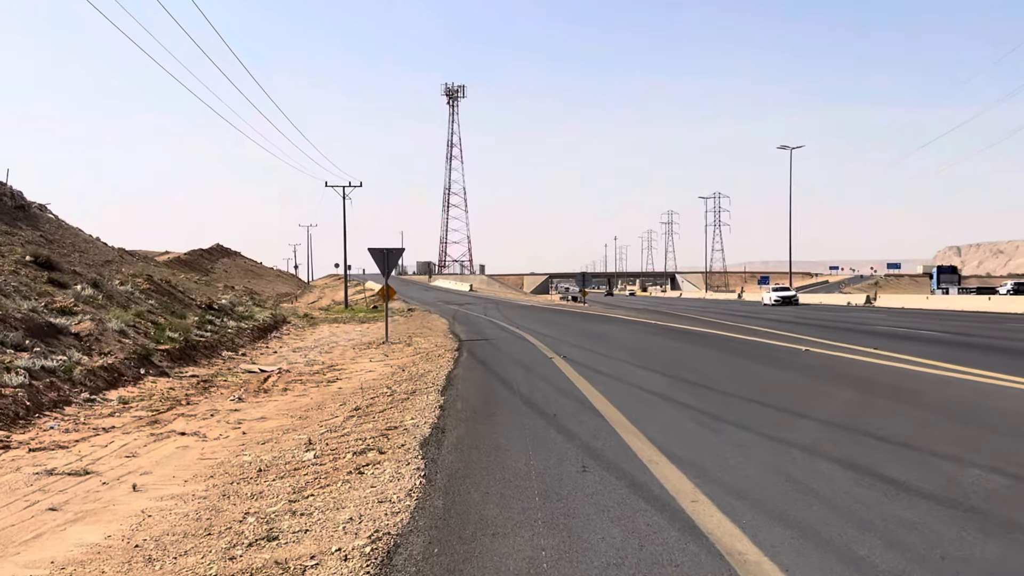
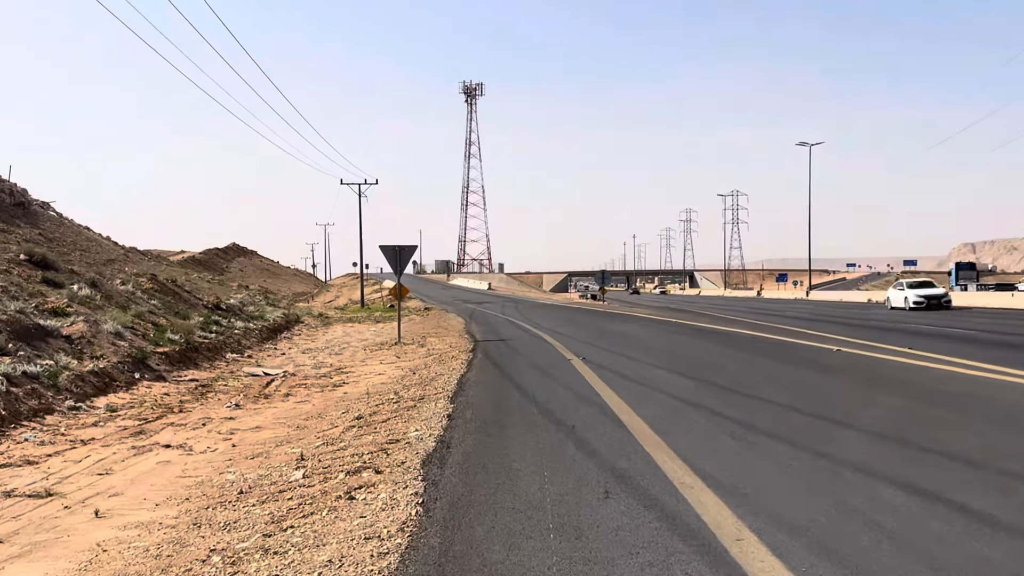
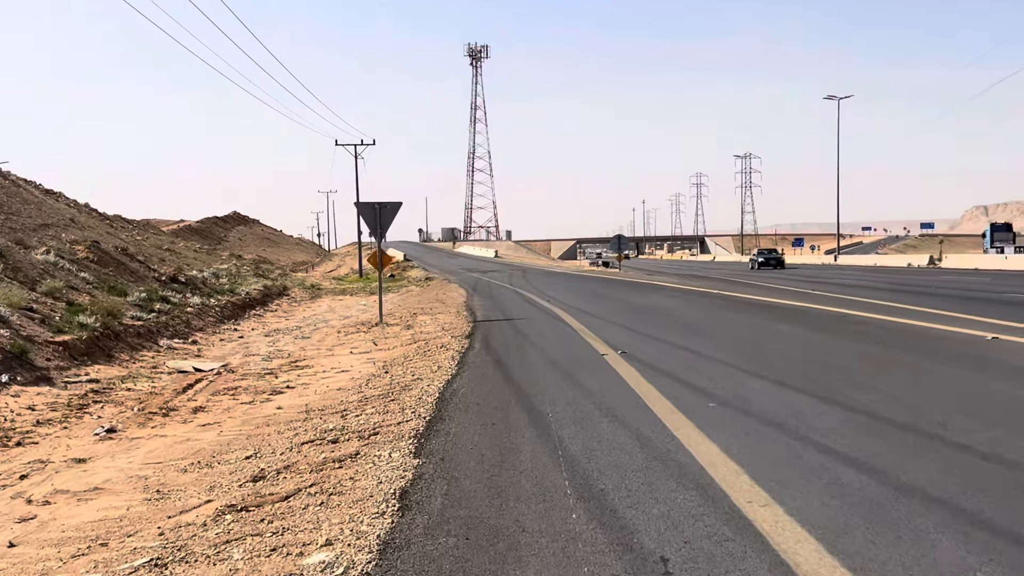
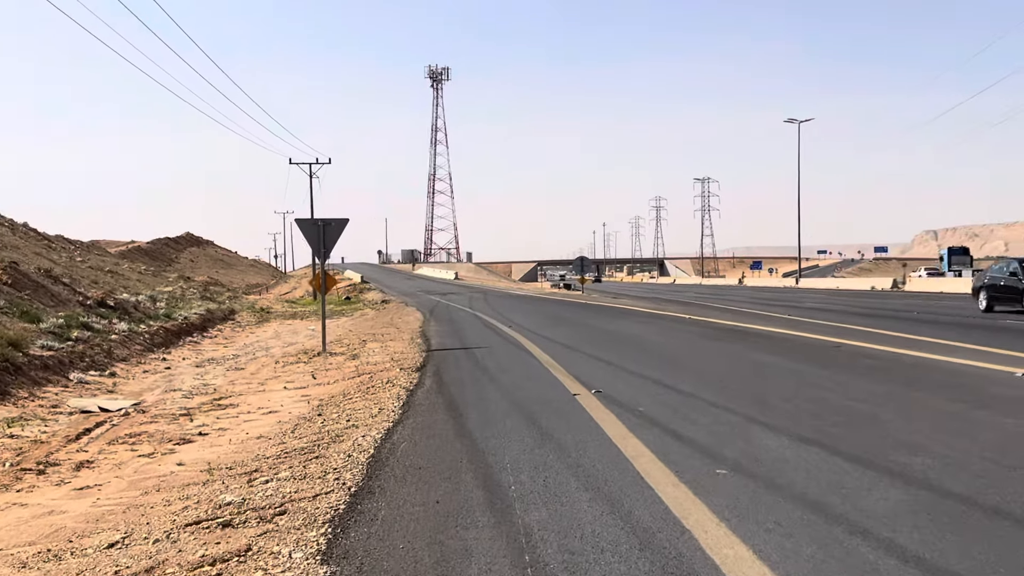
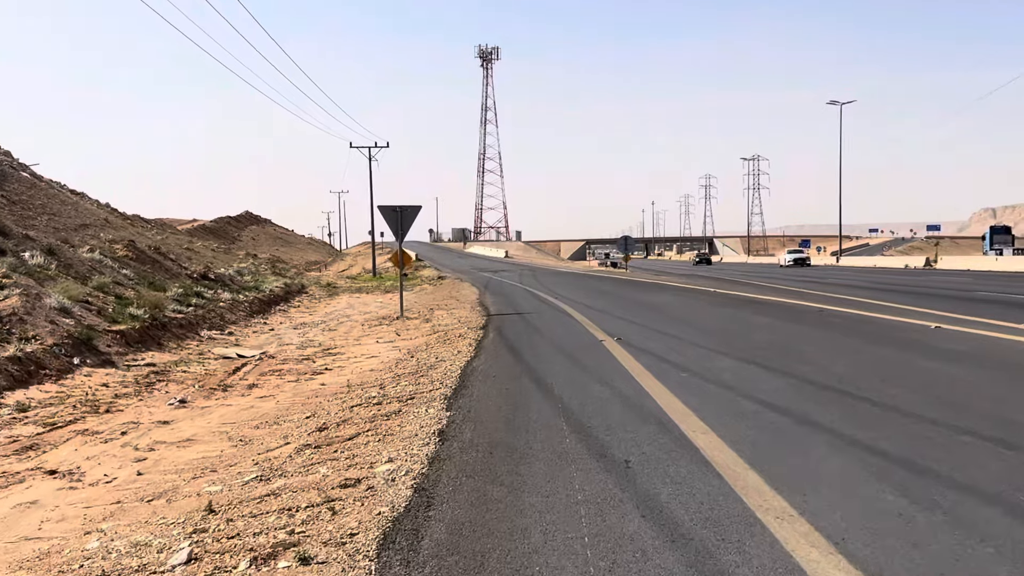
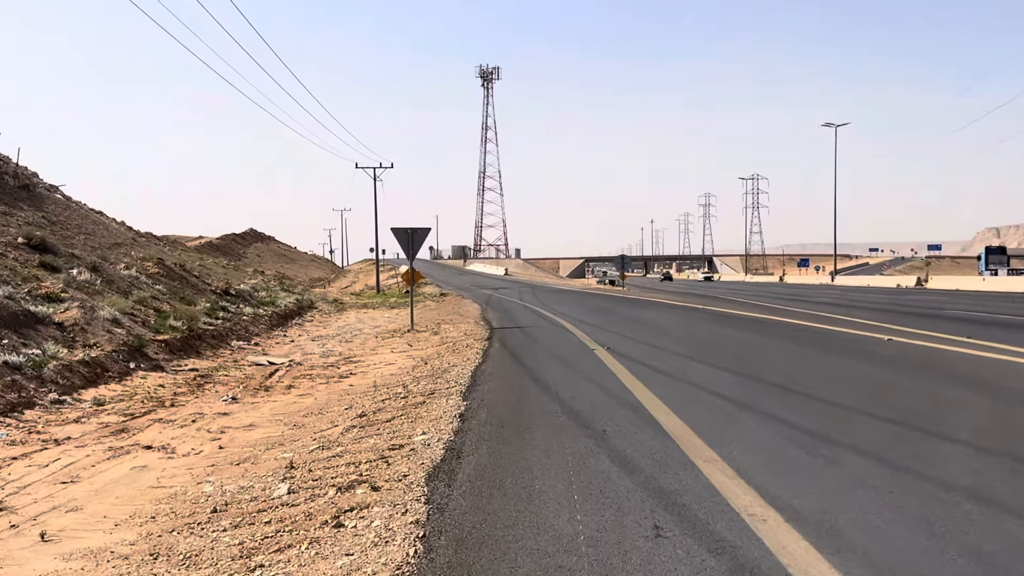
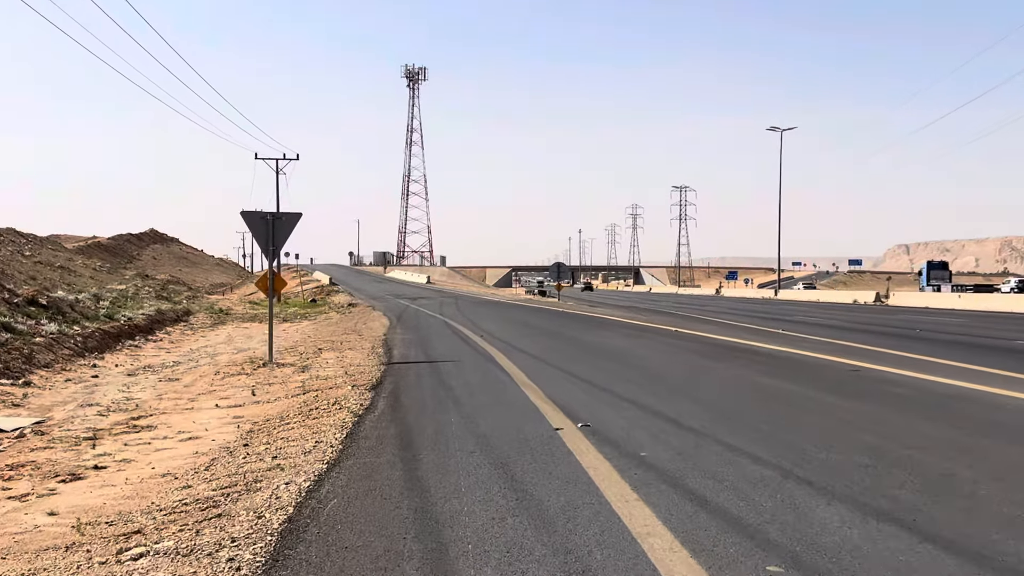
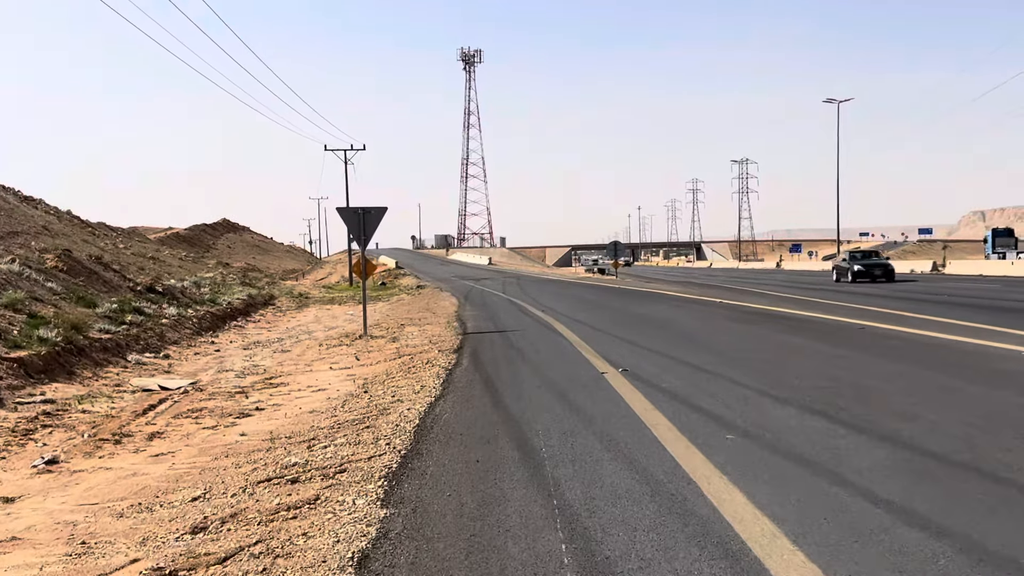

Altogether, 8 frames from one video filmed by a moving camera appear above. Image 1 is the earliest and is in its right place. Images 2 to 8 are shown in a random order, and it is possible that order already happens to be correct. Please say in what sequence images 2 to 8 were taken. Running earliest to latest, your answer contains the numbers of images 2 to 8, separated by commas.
2, 6, 5, 3, 8, 4, 7
